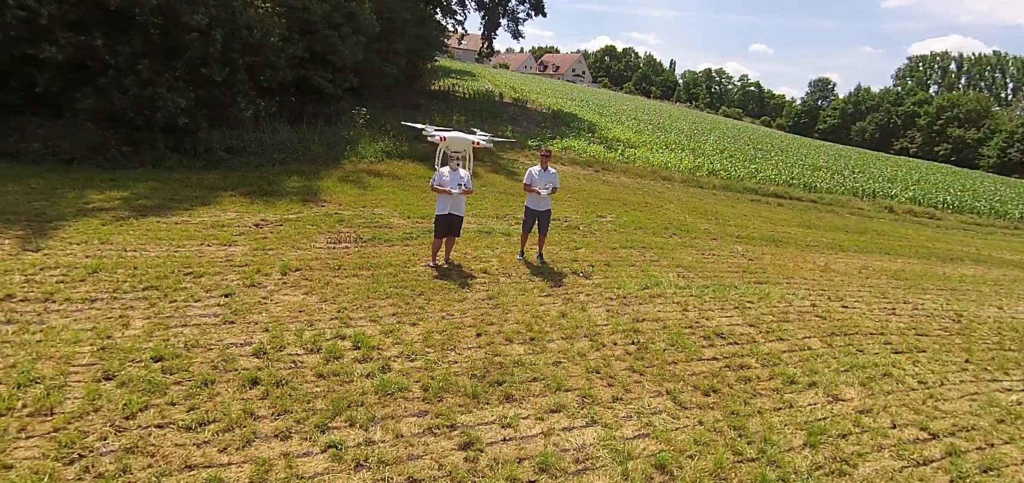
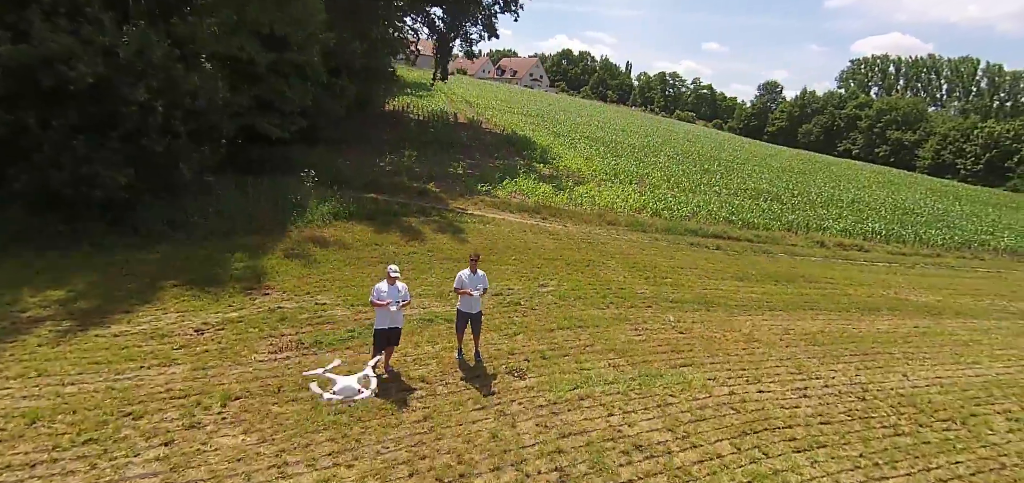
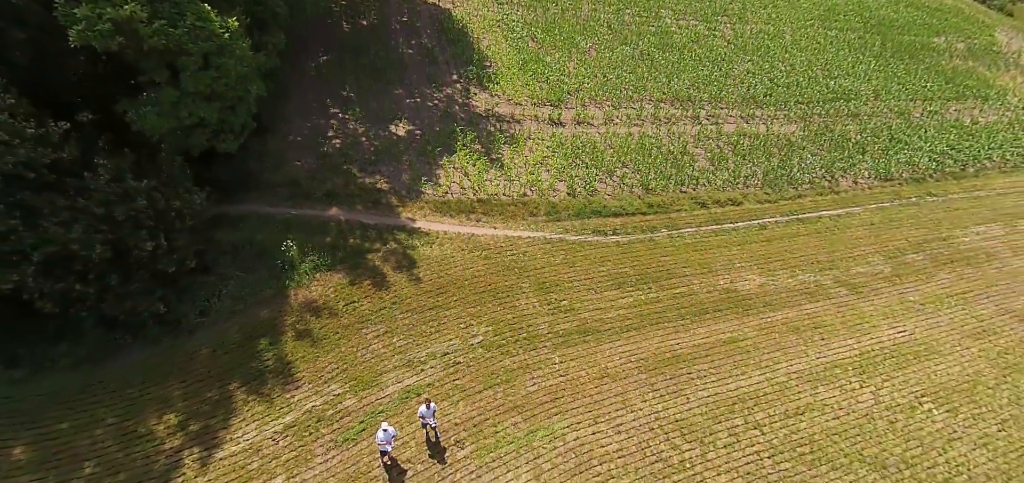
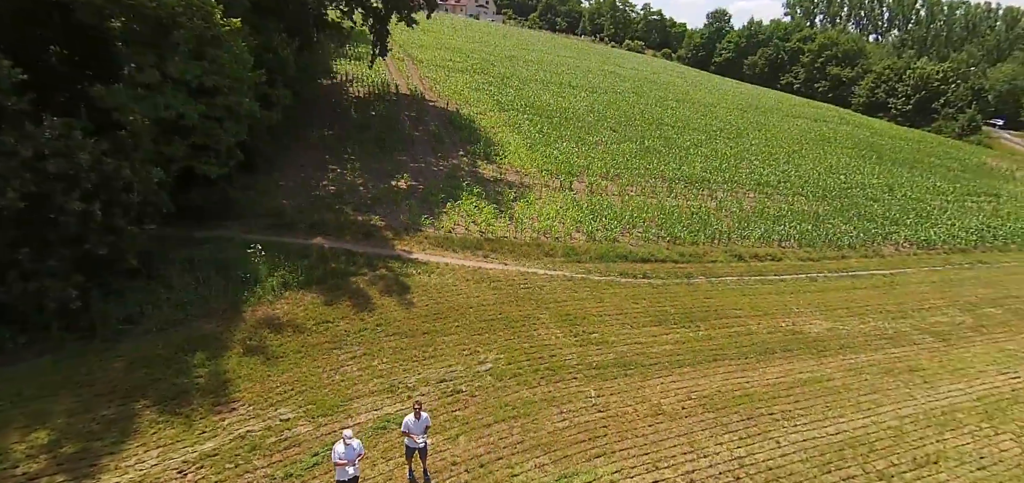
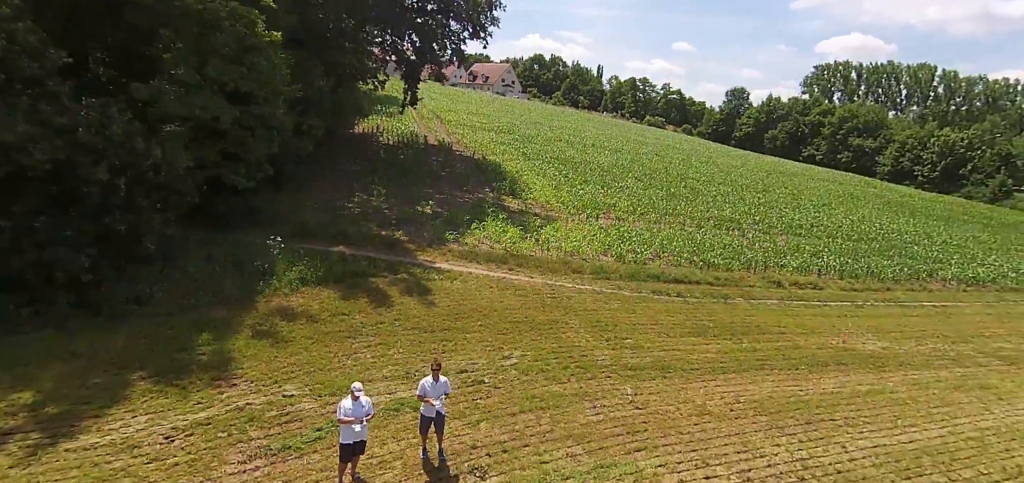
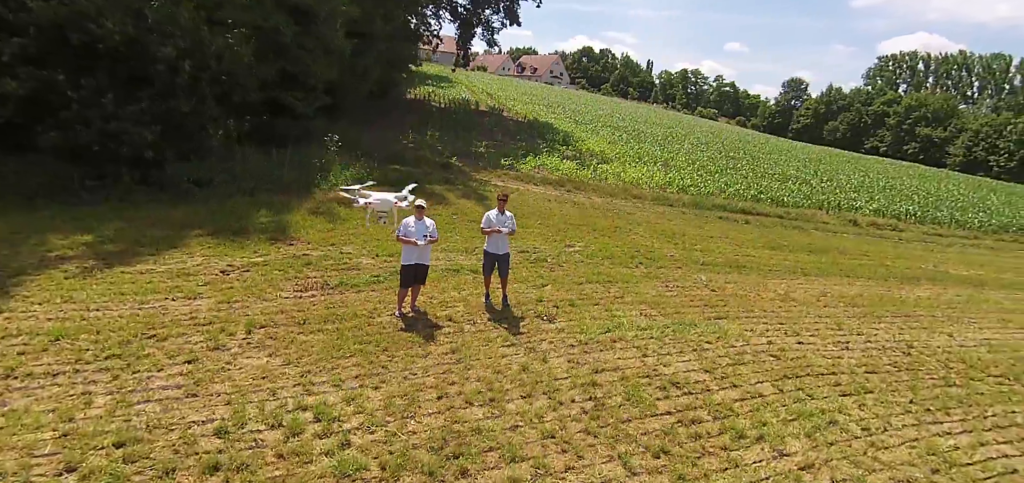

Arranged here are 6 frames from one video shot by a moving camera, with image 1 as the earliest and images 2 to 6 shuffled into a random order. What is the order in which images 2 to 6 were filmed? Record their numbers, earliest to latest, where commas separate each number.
6, 2, 5, 4, 3
